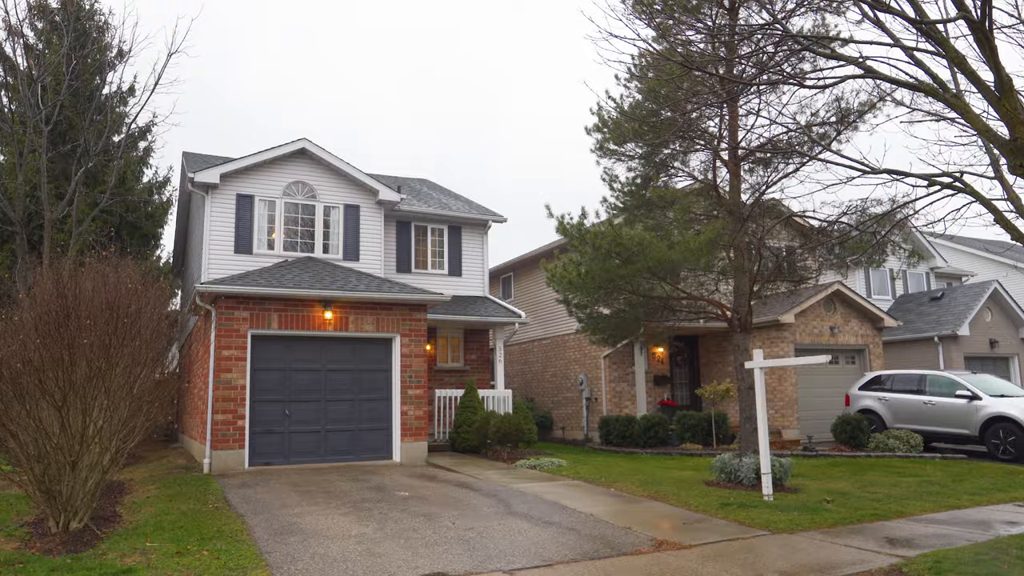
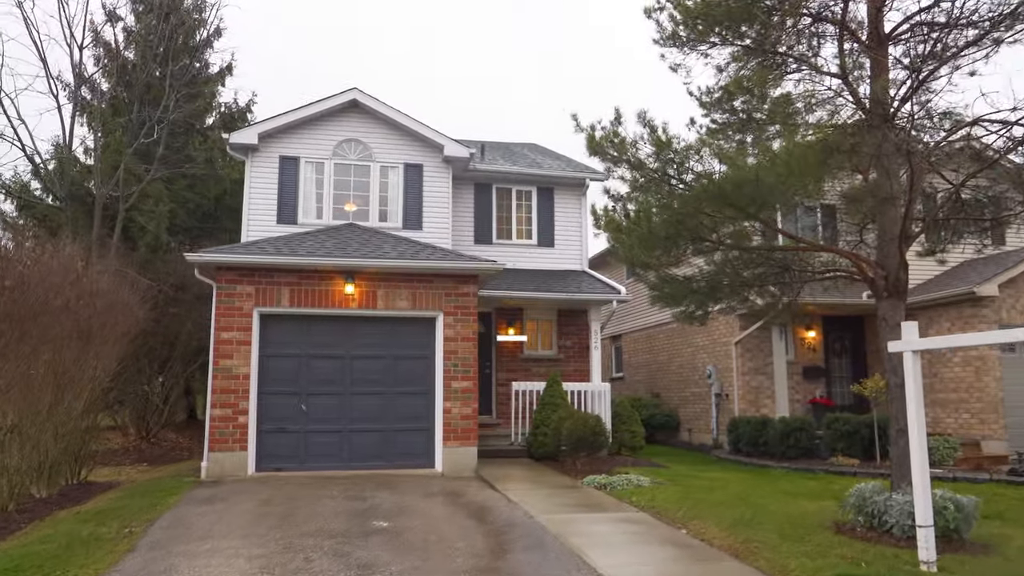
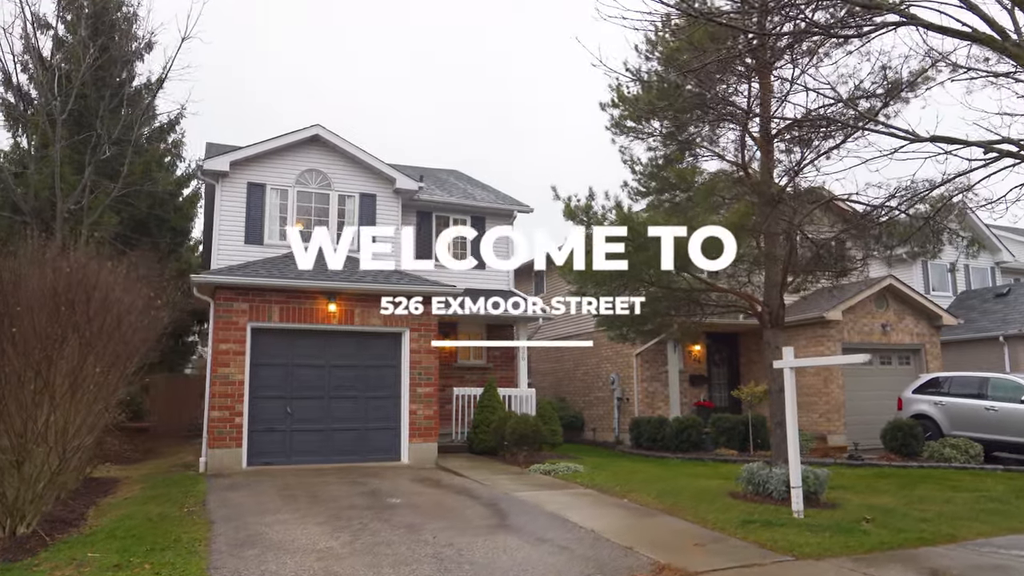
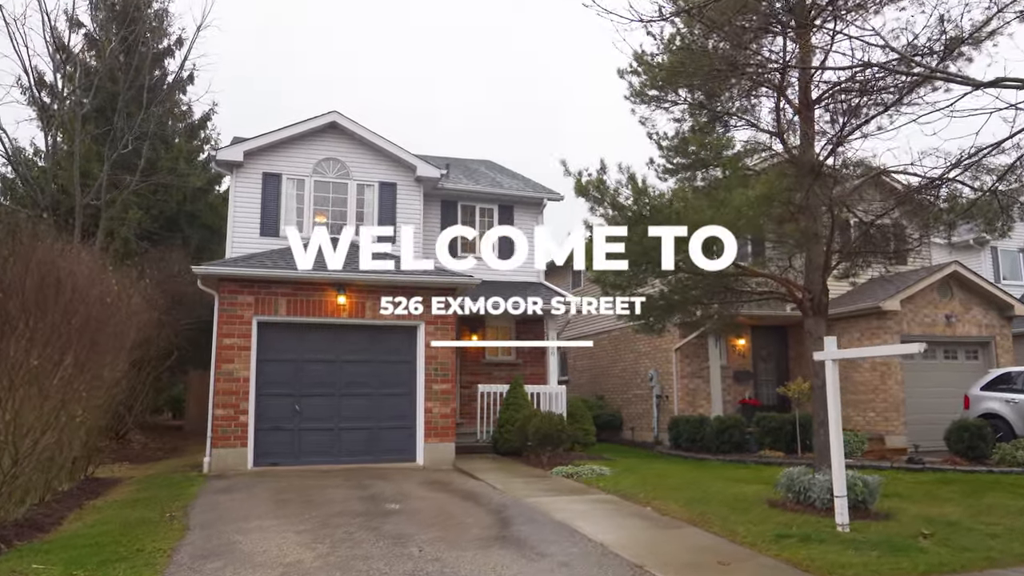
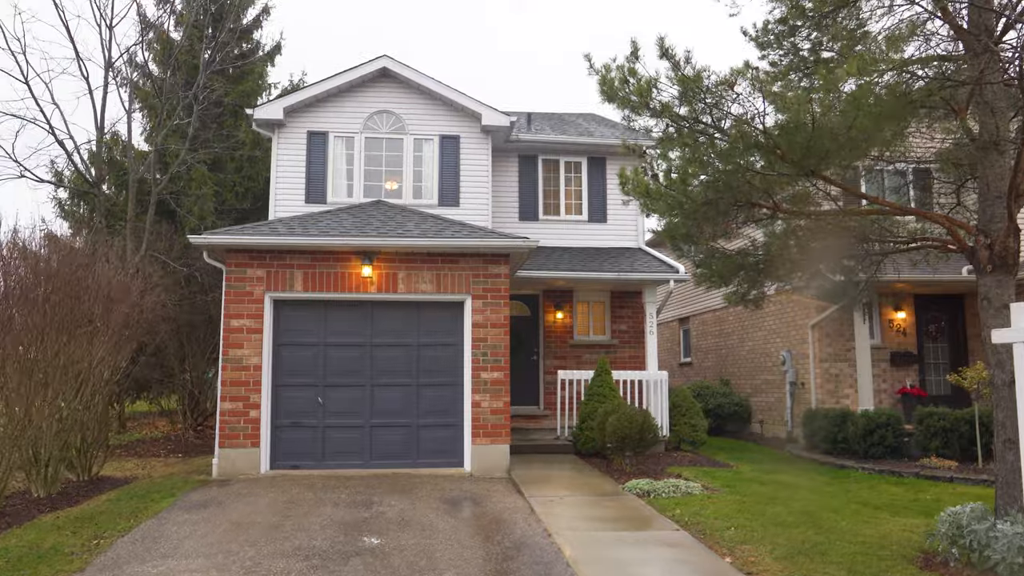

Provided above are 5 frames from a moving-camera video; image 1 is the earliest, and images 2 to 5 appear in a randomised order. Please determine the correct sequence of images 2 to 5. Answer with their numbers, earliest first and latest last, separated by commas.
3, 4, 2, 5
